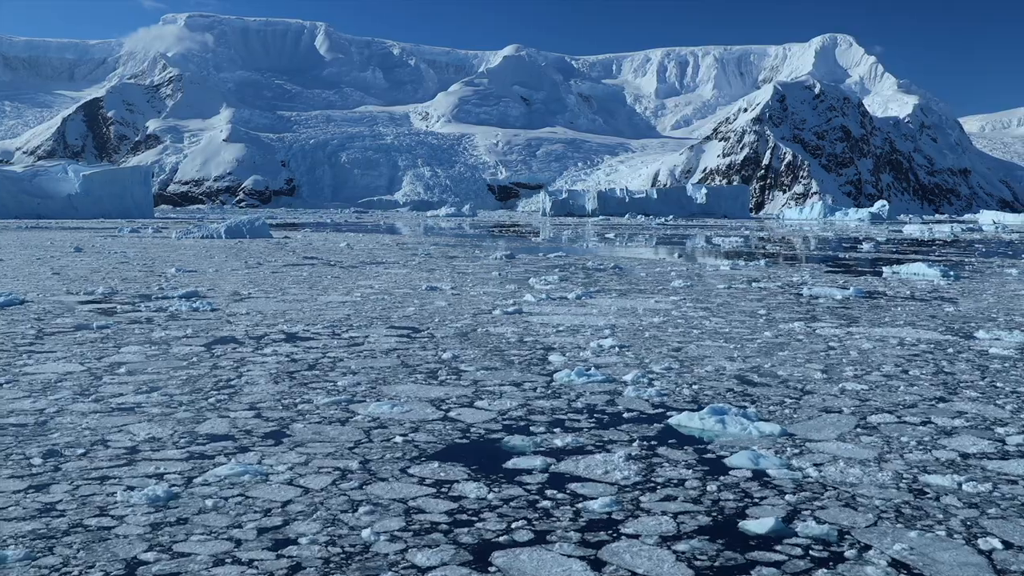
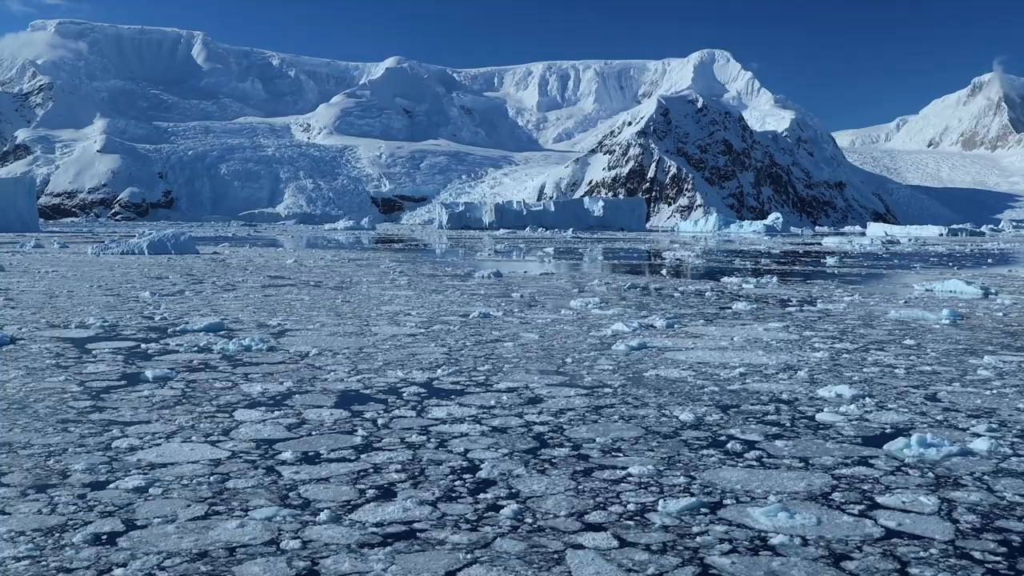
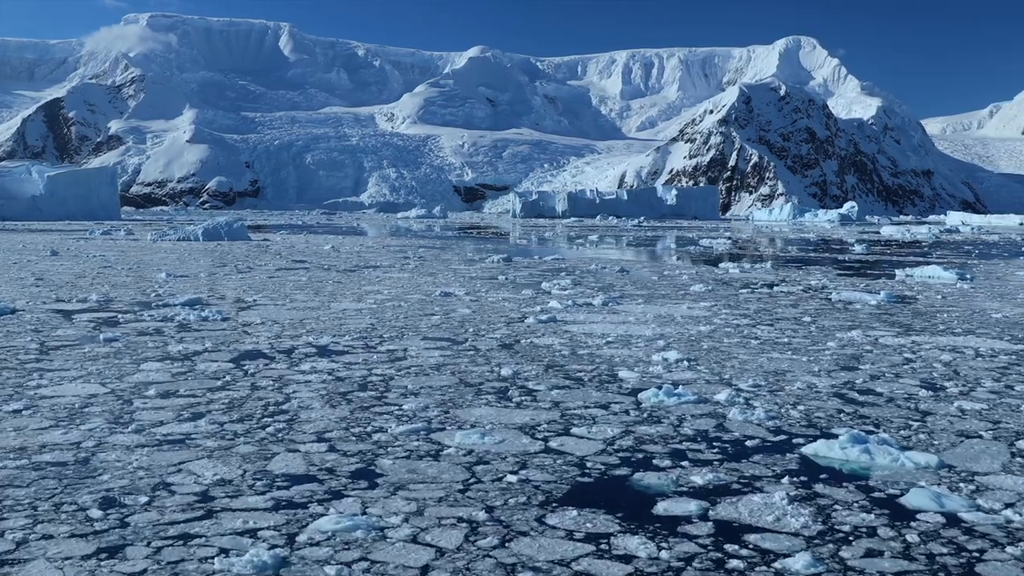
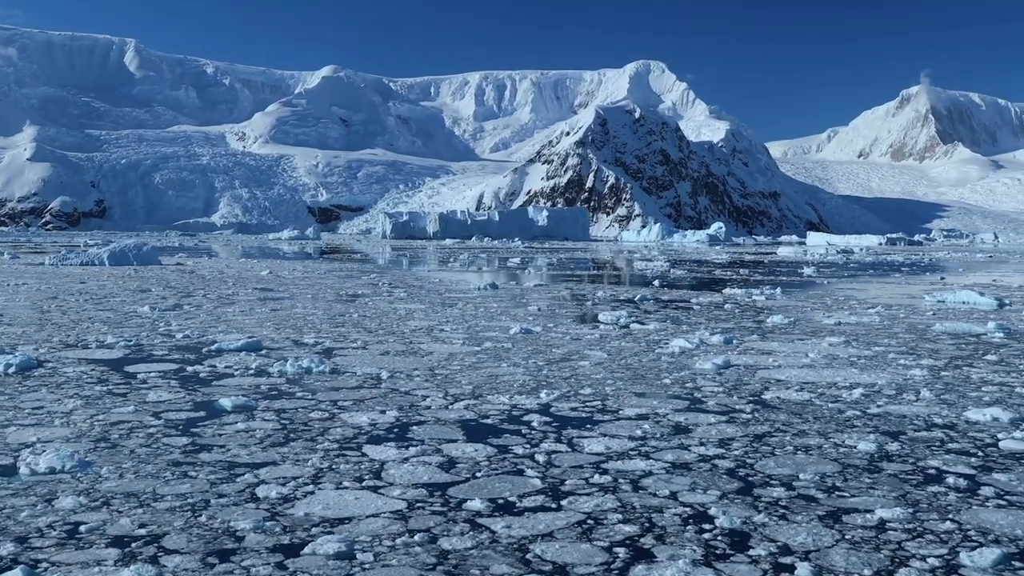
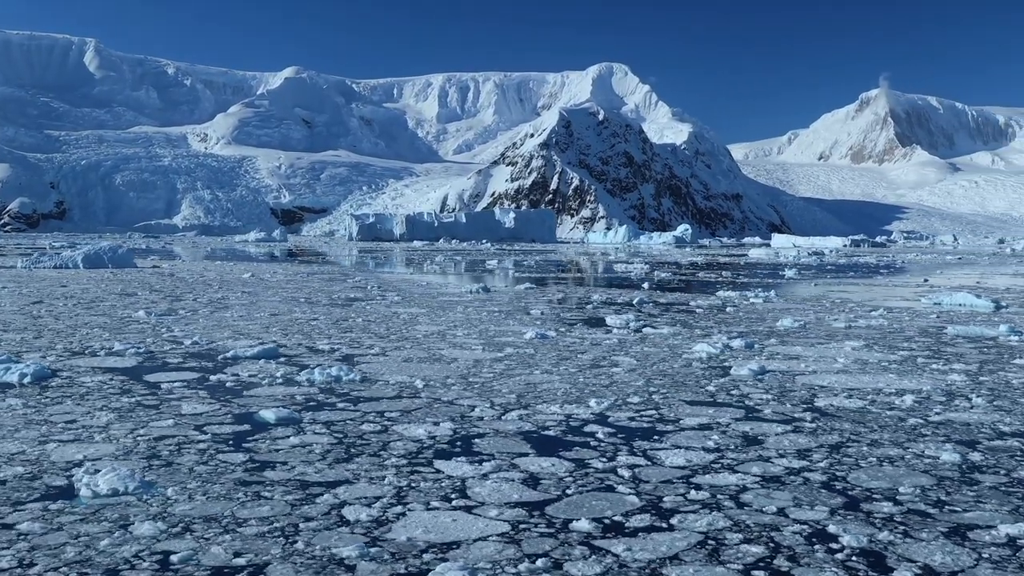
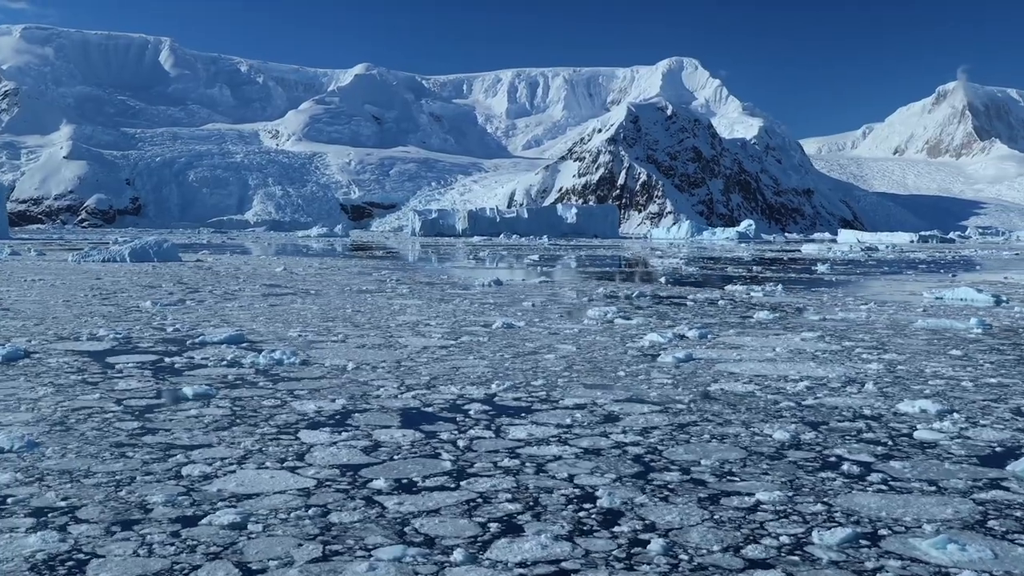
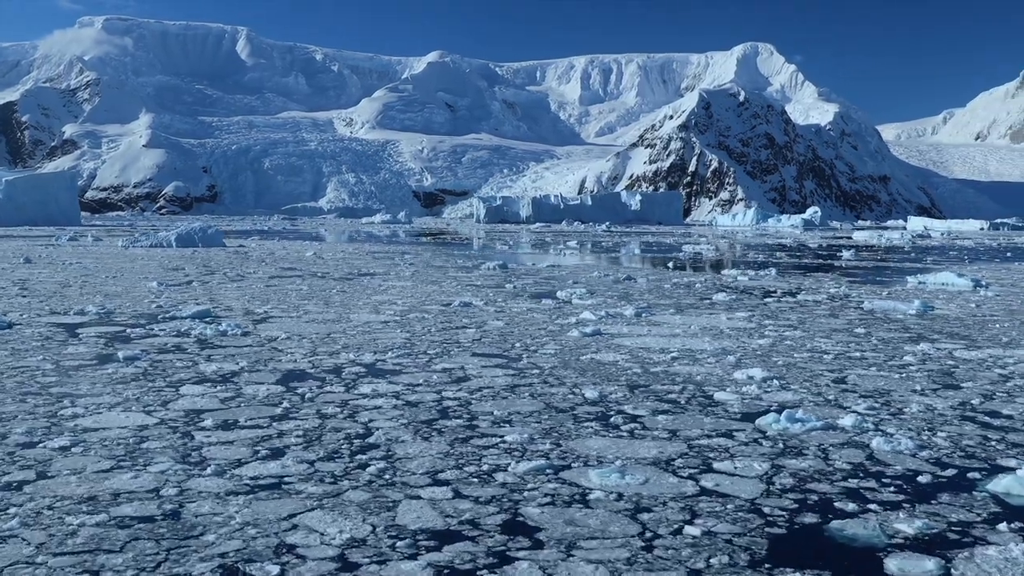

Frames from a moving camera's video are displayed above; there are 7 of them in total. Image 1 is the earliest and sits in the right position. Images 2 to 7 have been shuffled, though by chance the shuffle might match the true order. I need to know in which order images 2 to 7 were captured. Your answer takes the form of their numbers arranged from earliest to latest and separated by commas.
3, 7, 2, 6, 4, 5
